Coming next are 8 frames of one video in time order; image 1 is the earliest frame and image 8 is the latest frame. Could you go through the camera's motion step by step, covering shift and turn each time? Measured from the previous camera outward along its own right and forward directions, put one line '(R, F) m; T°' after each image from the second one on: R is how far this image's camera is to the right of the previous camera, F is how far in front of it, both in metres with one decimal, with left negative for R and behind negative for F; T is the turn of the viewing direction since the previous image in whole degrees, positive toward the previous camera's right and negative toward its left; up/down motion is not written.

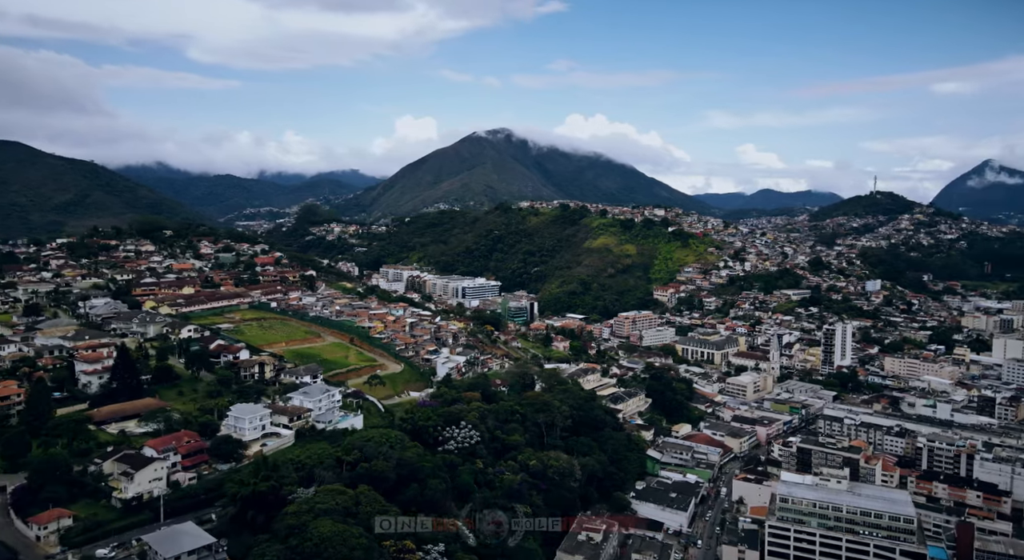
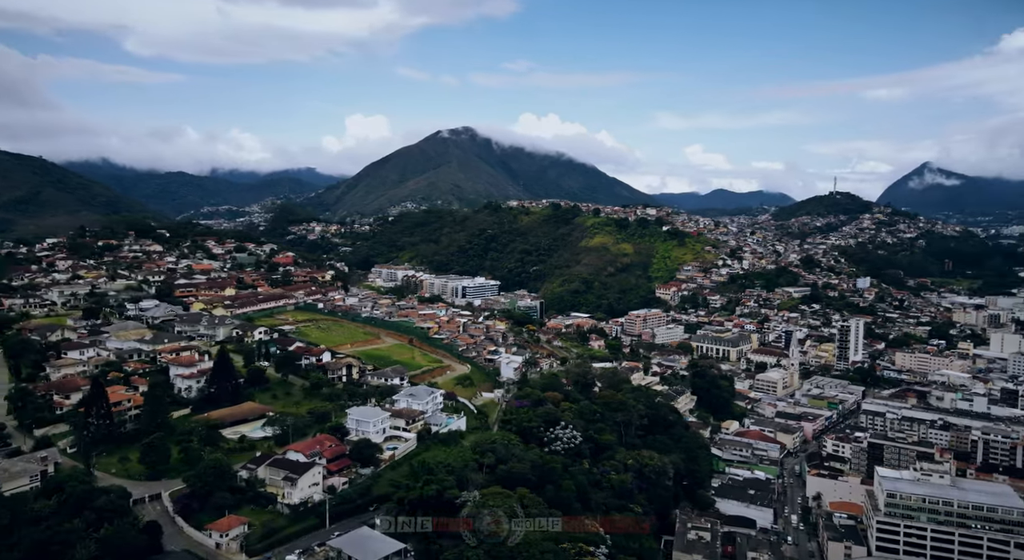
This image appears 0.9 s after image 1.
(-4.8, +0.2) m; +2°
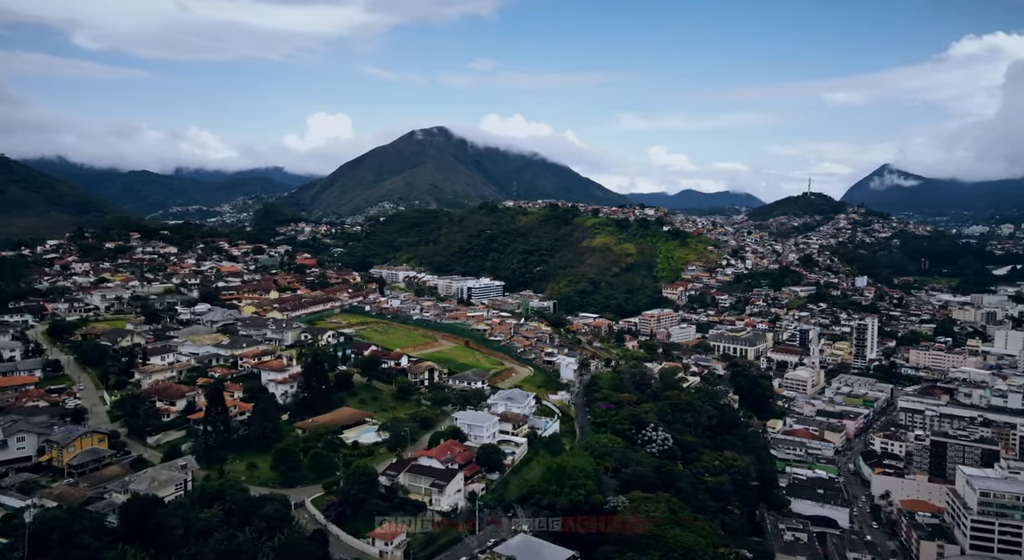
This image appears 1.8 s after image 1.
(-4.0, +0.1) m; +1°
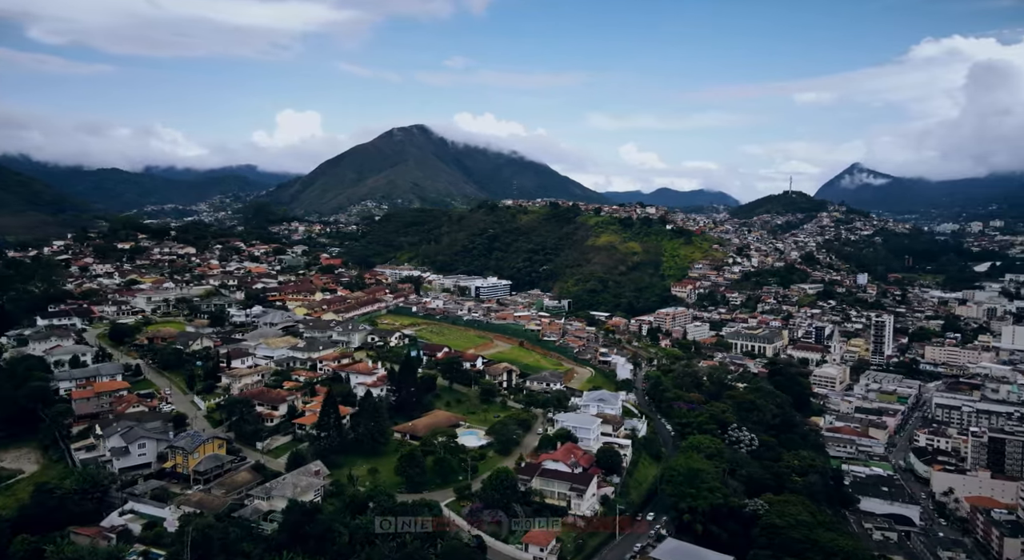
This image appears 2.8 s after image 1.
(-3.6, +0.1) m; +1°
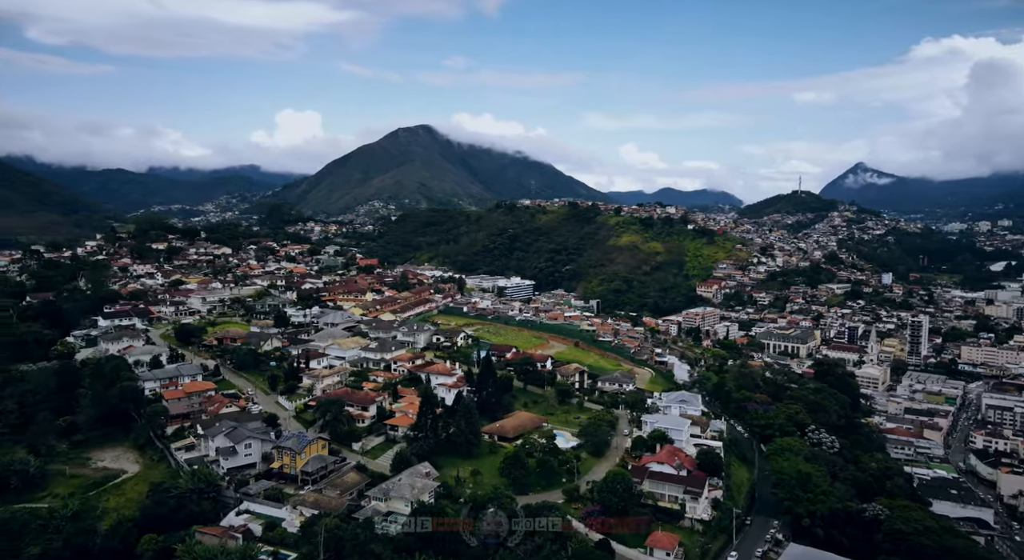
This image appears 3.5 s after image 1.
(-2.5, 0.0) m; -1°
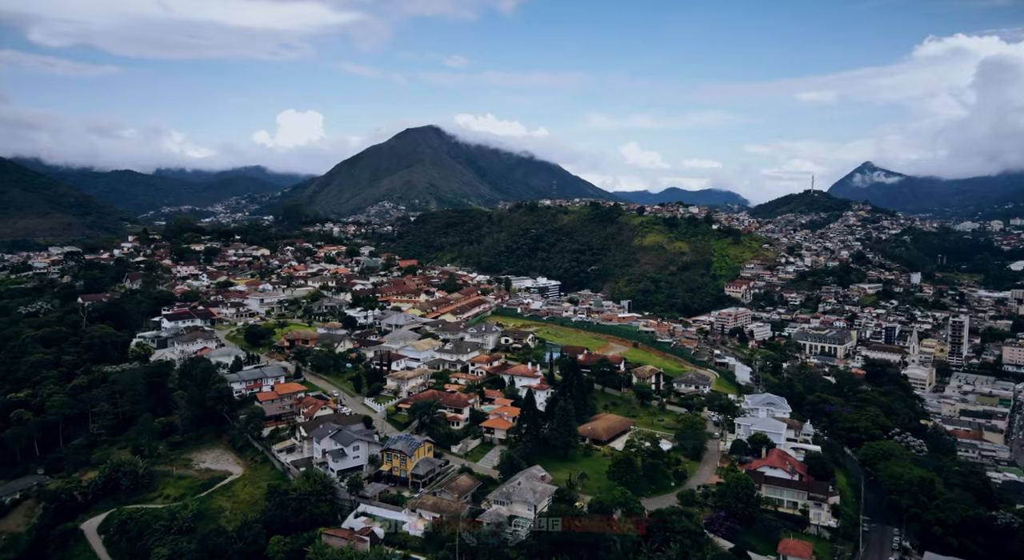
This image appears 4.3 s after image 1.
(-2.5, 0.0) m; -1°
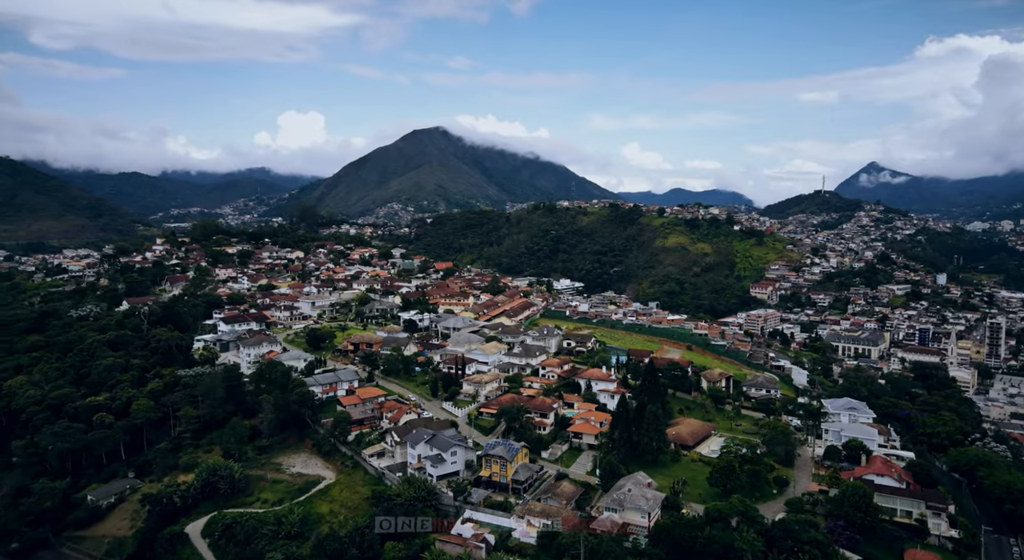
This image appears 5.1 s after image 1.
(-2.3, +0.1) m; -1°
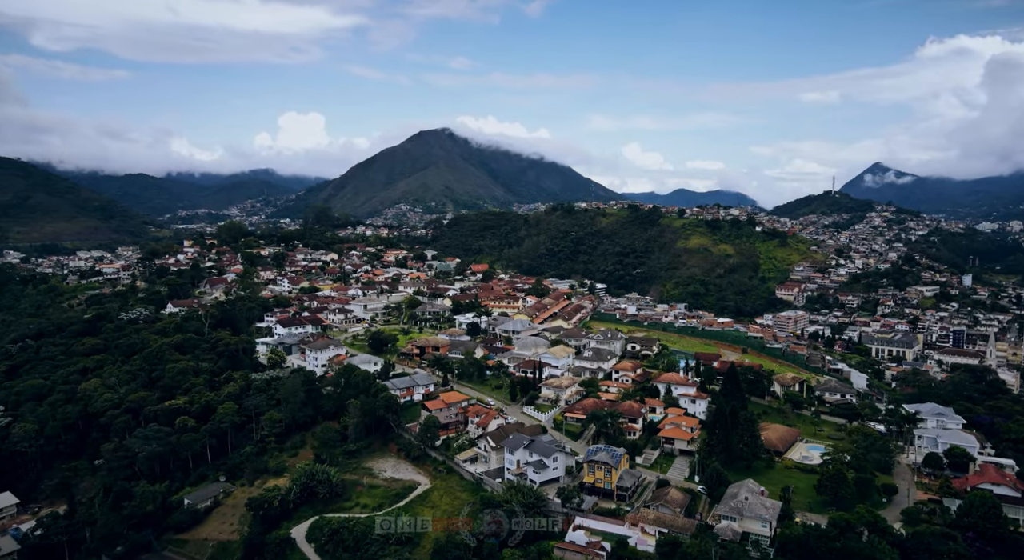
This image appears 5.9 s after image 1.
(-2.5, +0.1) m; -1°
